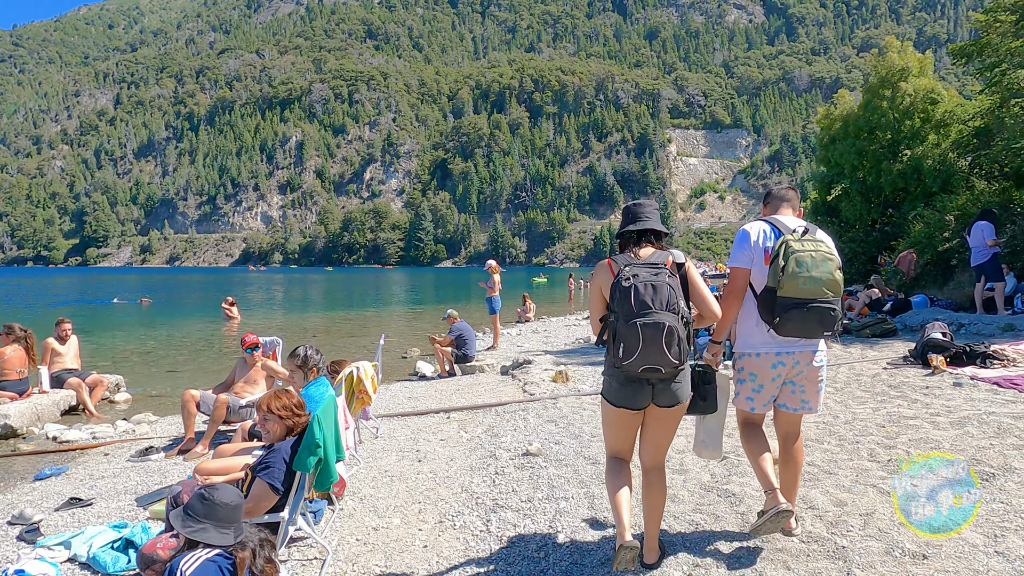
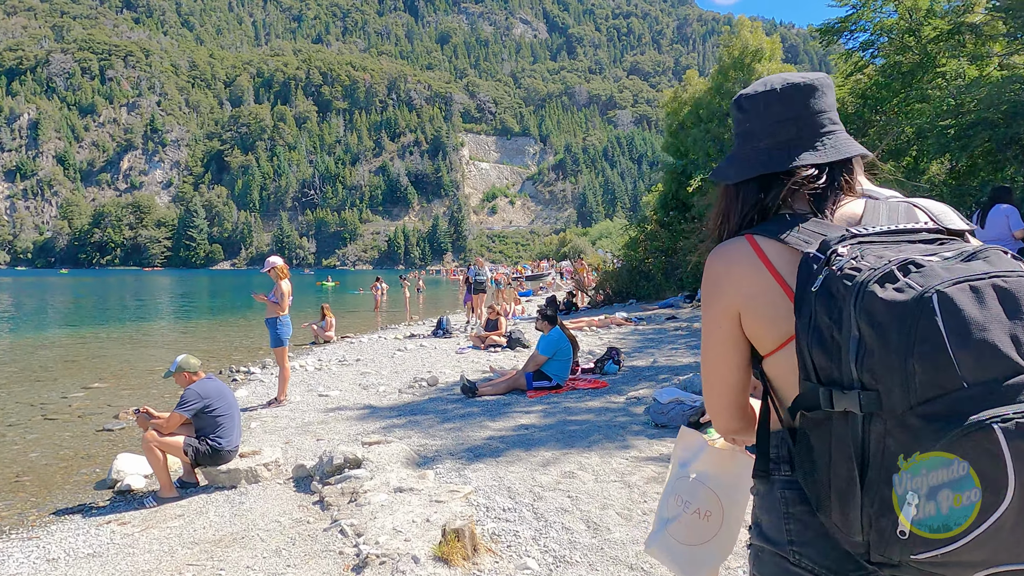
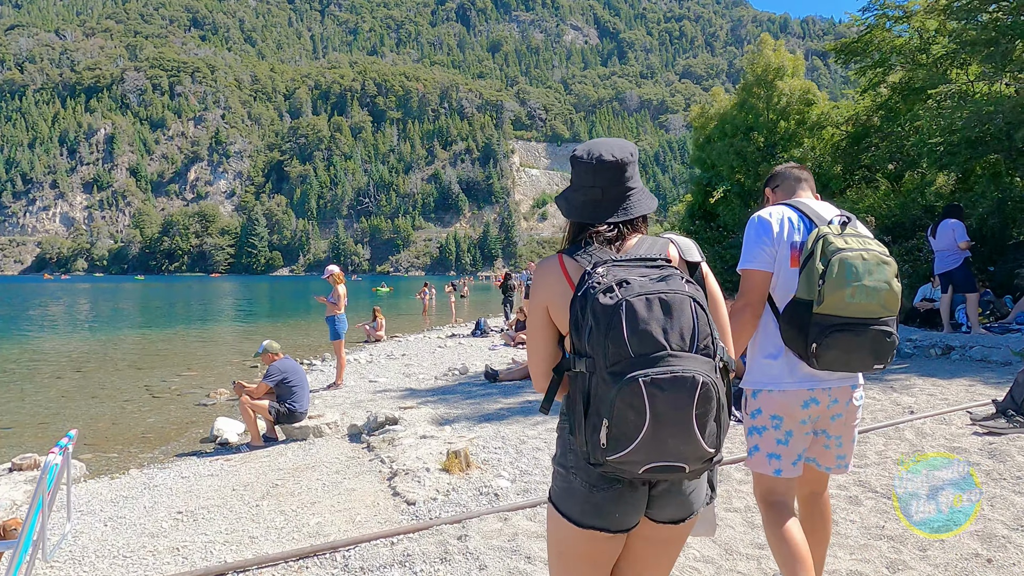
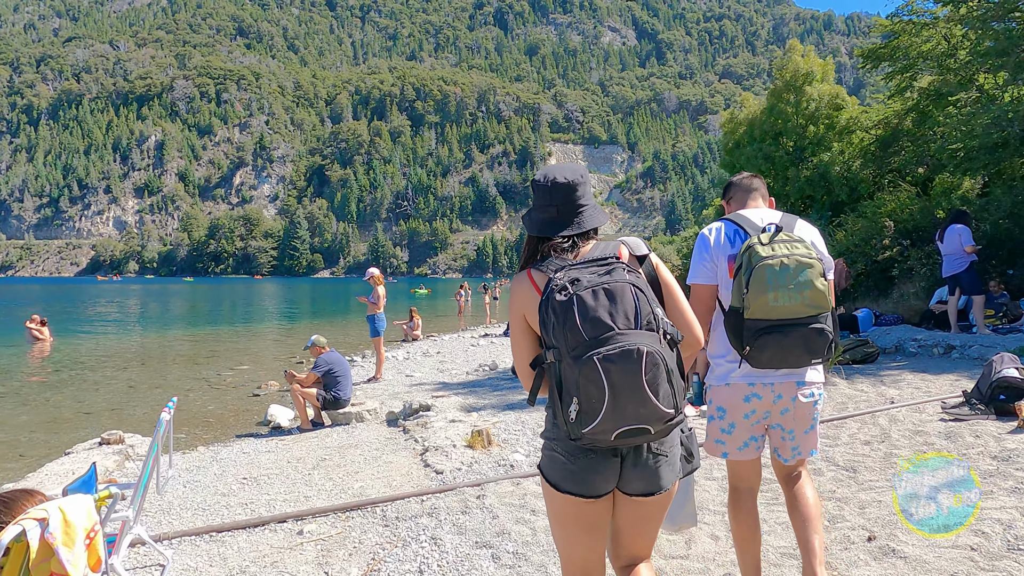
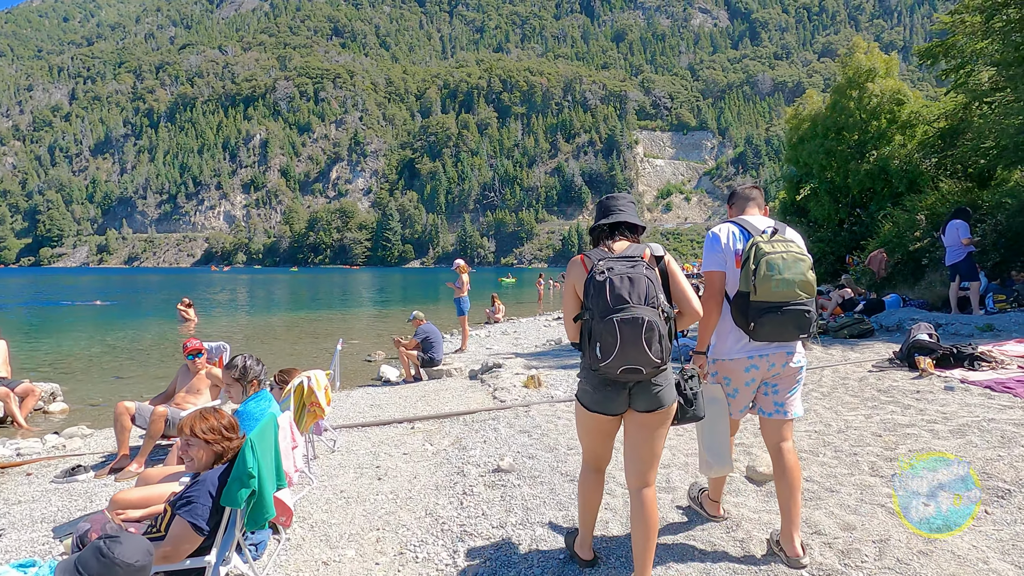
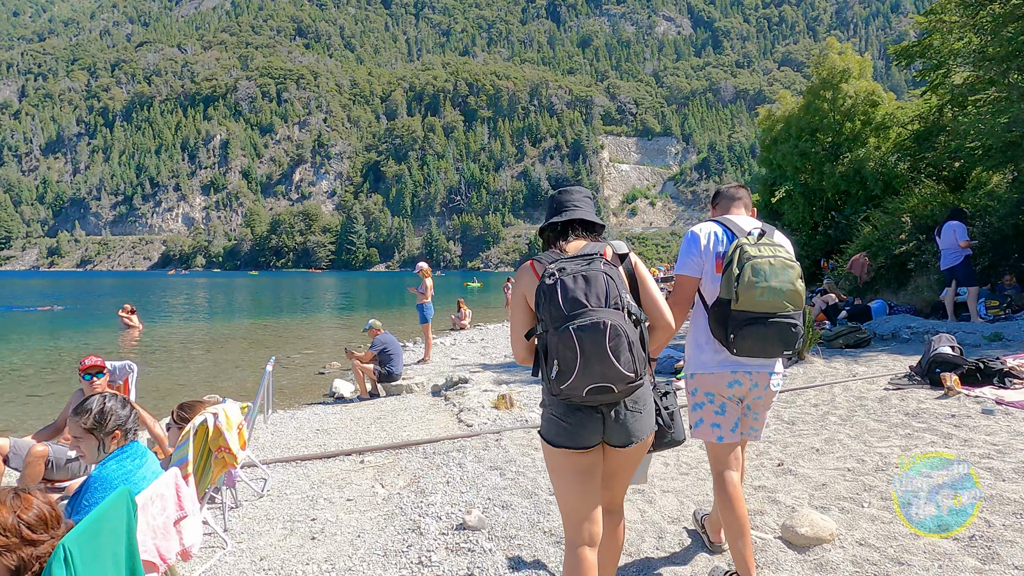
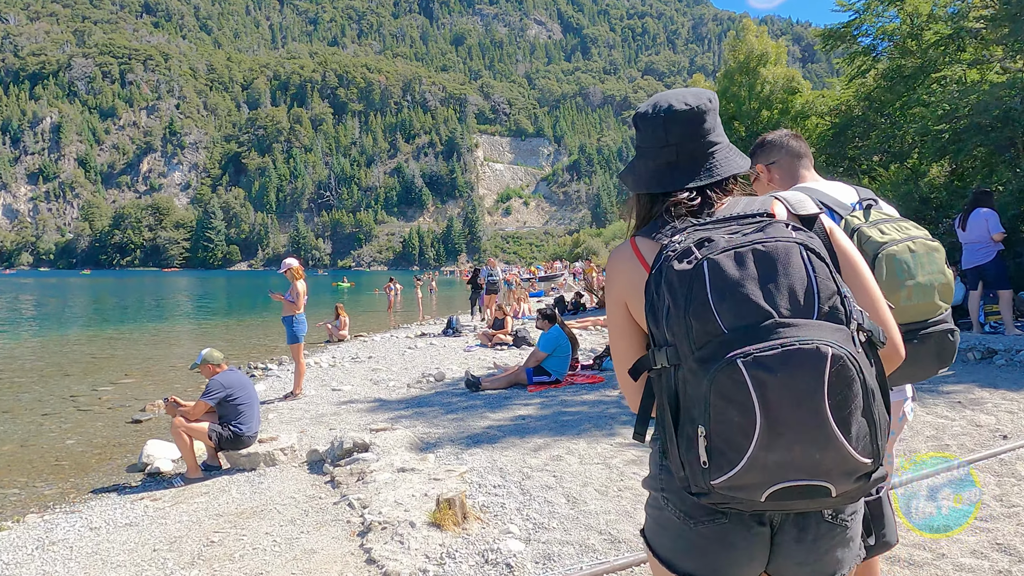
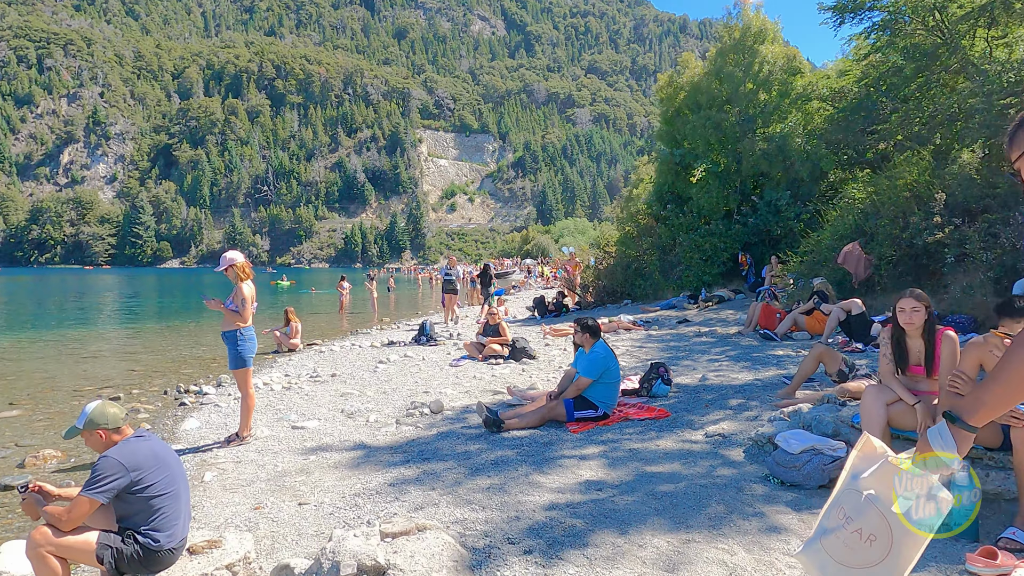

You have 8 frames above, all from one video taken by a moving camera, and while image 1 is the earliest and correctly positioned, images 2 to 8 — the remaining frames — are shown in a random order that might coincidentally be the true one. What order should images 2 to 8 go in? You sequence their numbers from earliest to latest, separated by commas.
5, 6, 4, 3, 7, 2, 8
